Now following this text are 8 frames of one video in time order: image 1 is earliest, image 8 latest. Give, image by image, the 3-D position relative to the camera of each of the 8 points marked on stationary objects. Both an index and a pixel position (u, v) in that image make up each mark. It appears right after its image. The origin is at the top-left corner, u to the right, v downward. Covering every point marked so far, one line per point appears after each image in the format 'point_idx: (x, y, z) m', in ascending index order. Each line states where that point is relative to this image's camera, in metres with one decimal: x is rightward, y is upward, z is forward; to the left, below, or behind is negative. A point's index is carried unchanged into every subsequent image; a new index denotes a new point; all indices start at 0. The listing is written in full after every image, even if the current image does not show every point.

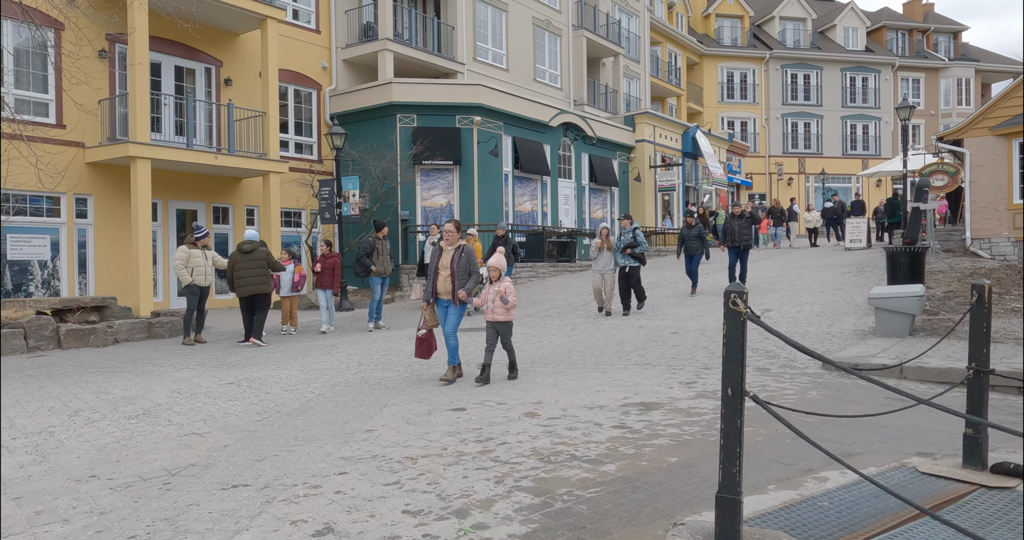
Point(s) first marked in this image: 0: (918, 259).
0: (+6.4, +0.2, +12.1) m
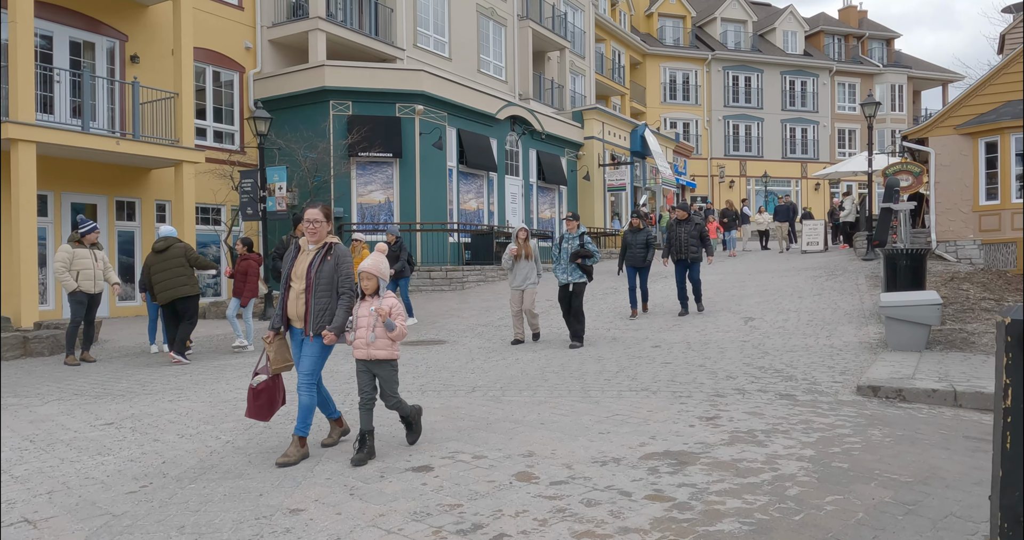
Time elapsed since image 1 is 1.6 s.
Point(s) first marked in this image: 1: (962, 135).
0: (+5.8, +0.1, +10.9) m
1: (+11.4, +3.4, +19.2) m
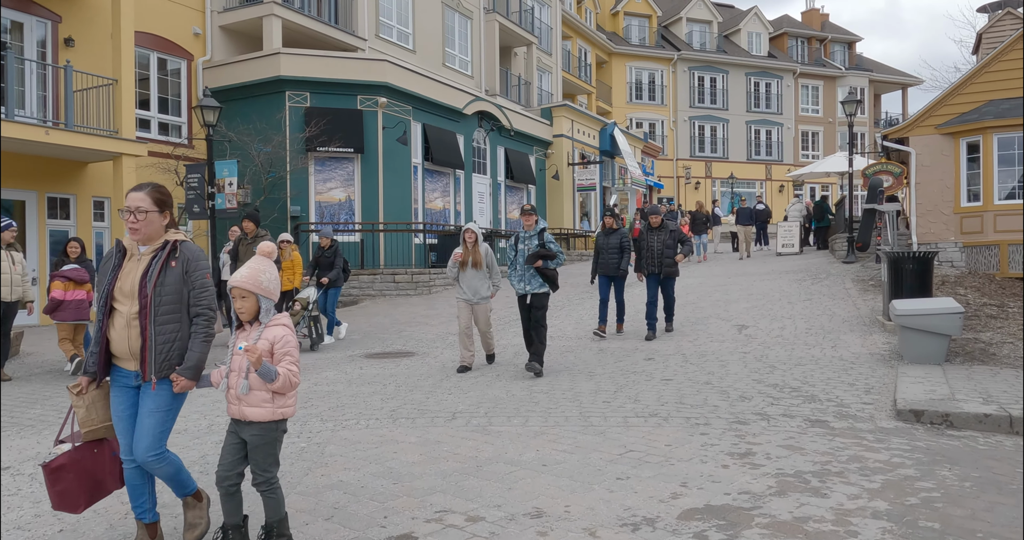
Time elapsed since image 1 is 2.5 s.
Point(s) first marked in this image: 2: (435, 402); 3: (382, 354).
0: (+5.5, 0.0, +10.1) m
1: (+10.6, +3.3, +18.8) m
2: (-0.7, -1.2, +6.9) m
3: (-1.8, -1.1, +10.4) m
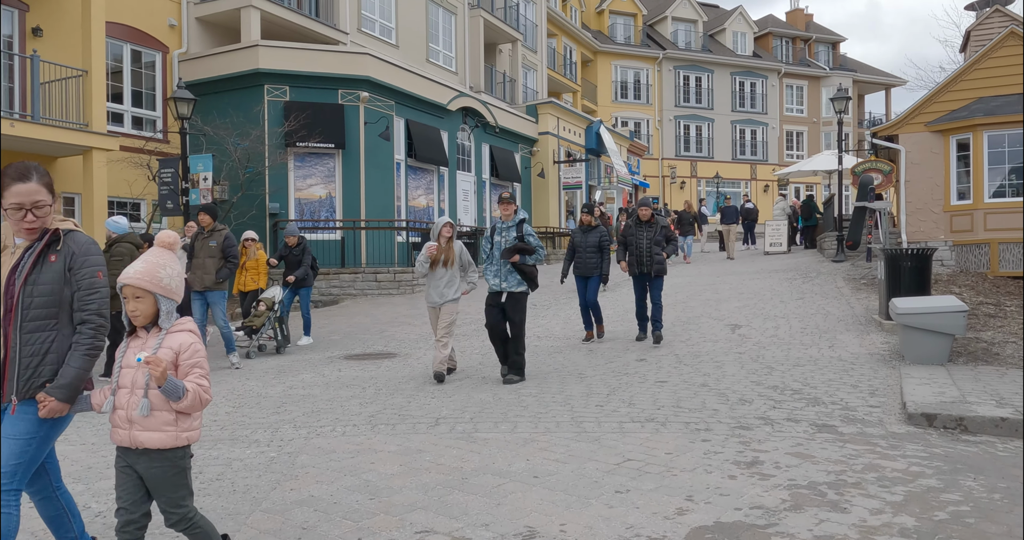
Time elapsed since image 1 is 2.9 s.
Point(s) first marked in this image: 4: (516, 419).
0: (+5.3, +0.1, +9.9) m
1: (+10.3, +3.3, +18.6) m
2: (-0.8, -1.2, +6.4) m
3: (-2.0, -1.1, +9.9) m
4: (0.0, -1.2, +5.9) m
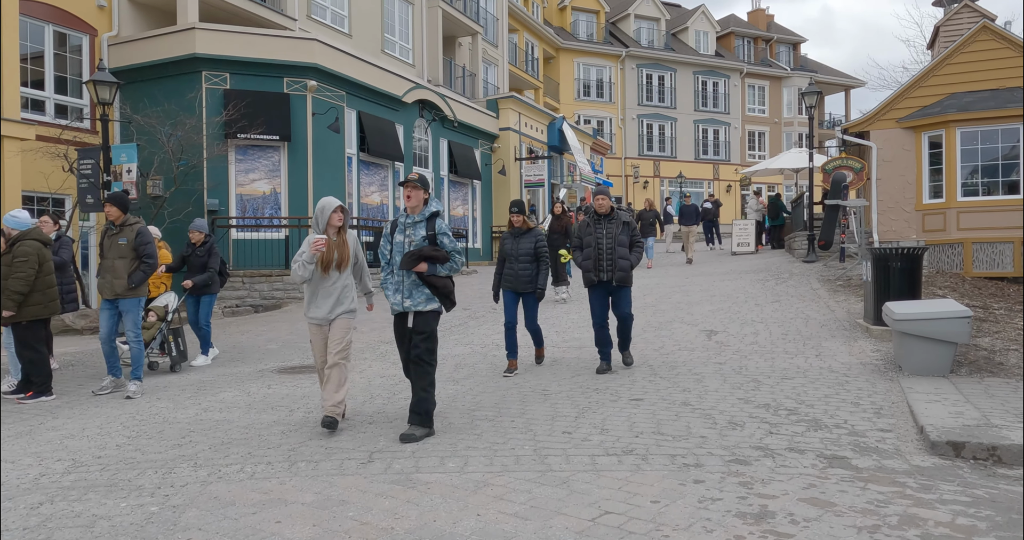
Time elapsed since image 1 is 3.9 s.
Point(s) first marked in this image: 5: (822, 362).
0: (+4.8, +0.1, +9.1) m
1: (+9.3, +3.3, +18.1) m
2: (-1.2, -1.2, +5.4) m
3: (-2.5, -1.1, +8.8) m
4: (-0.3, -1.2, +4.9) m
5: (+3.3, -1.0, +8.1) m
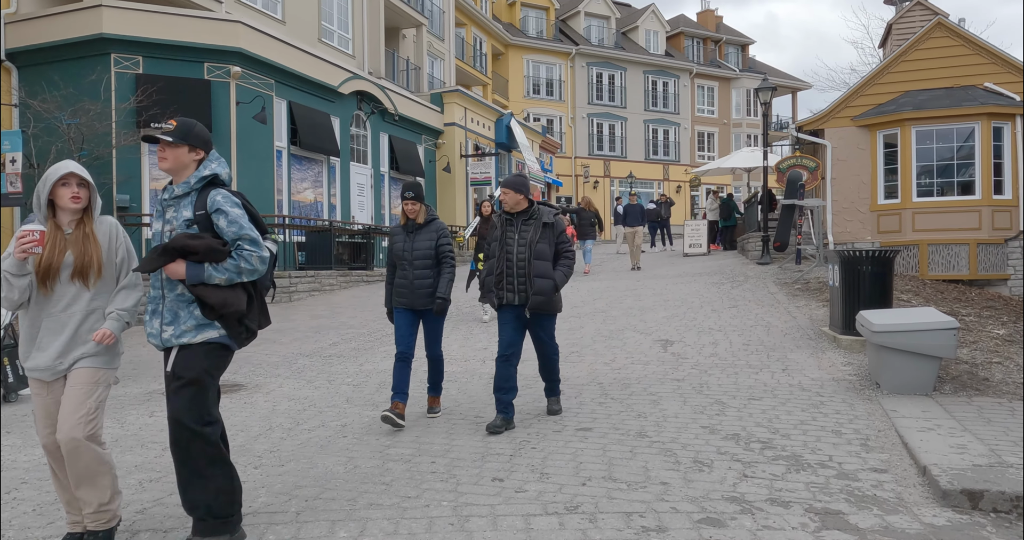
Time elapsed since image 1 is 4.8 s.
0: (+4.1, 0.0, +8.3) m
1: (+8.0, +3.3, +17.6) m
2: (-1.6, -1.2, +4.2) m
3: (-3.1, -1.2, +7.6) m
4: (-0.7, -1.2, +3.8) m
5: (+2.6, -1.0, +7.2) m
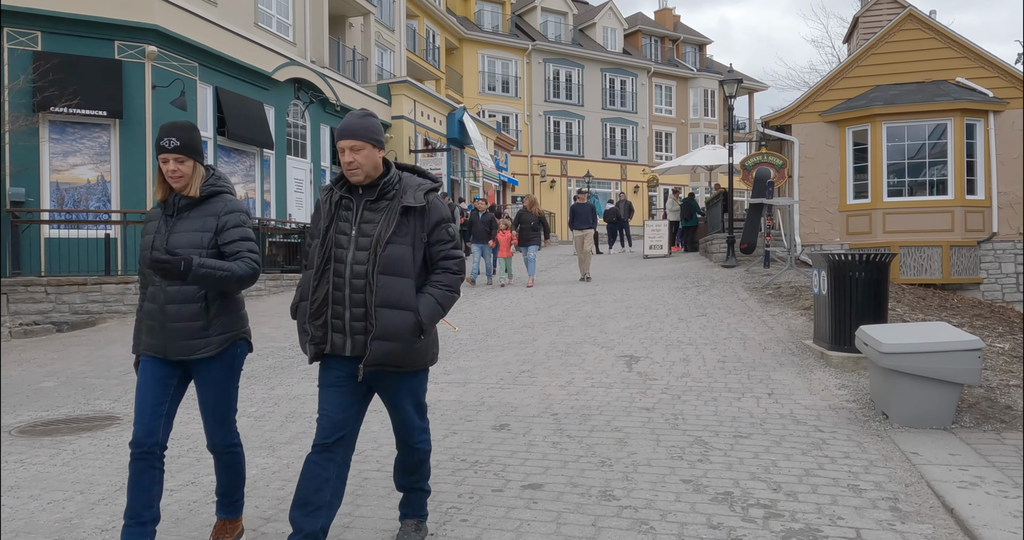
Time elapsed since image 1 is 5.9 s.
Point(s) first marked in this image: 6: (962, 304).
0: (+3.5, 0.0, +7.3) m
1: (+6.9, +3.2, +16.7) m
2: (-2.0, -1.3, +2.9) m
3: (-3.7, -1.2, +6.1) m
4: (-1.0, -1.3, +2.5) m
5: (+2.1, -1.1, +6.1) m
6: (+6.6, -0.5, +11.2) m
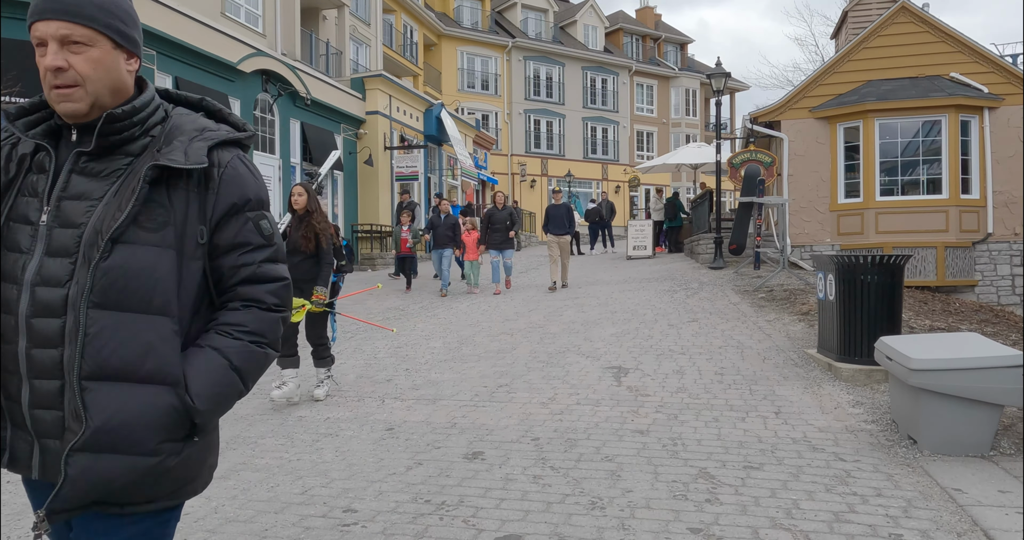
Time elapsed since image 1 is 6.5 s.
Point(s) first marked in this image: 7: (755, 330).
0: (+3.3, -0.1, +6.6) m
1: (+6.5, +3.2, +16.1) m
2: (-2.0, -1.3, +2.0) m
3: (-3.8, -1.3, +5.2) m
4: (-1.1, -1.3, +1.7) m
5: (+2.0, -1.1, +5.4) m
6: (+6.3, -0.5, +10.6) m
7: (+2.9, -0.7, +9.0) m
